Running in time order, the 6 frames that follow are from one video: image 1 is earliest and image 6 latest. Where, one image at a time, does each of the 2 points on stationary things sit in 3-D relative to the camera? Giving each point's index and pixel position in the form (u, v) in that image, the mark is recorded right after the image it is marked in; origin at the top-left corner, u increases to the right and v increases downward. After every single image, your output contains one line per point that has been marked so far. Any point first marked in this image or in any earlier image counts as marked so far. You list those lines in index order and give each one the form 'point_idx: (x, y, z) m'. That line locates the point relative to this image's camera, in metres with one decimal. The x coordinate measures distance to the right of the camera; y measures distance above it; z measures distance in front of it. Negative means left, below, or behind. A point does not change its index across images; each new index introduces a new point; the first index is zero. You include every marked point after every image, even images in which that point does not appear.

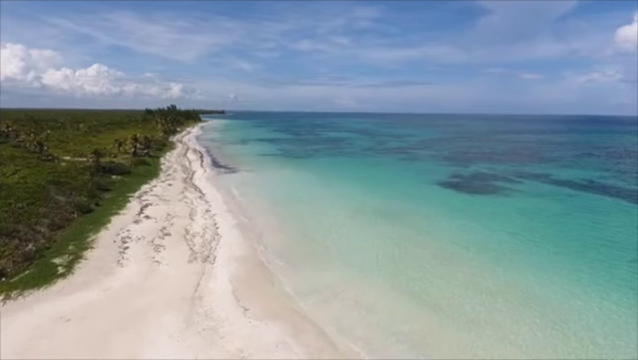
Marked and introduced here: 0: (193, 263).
0: (-5.2, -3.4, +17.8) m
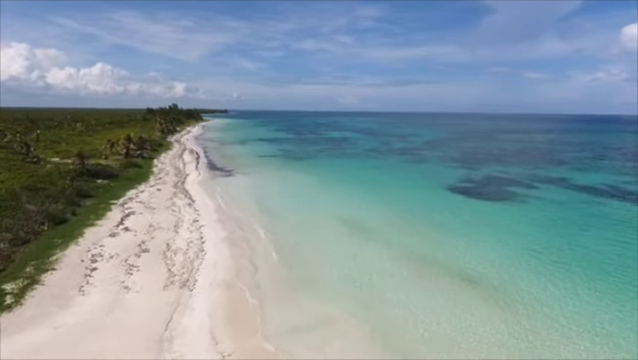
0: (-5.3, -3.8, +15.1) m
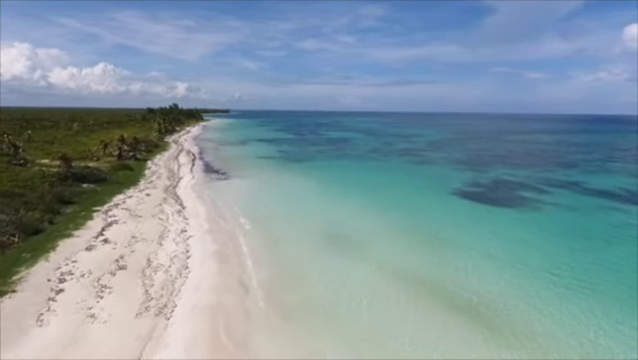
0: (-5.4, -4.2, +13.1) m
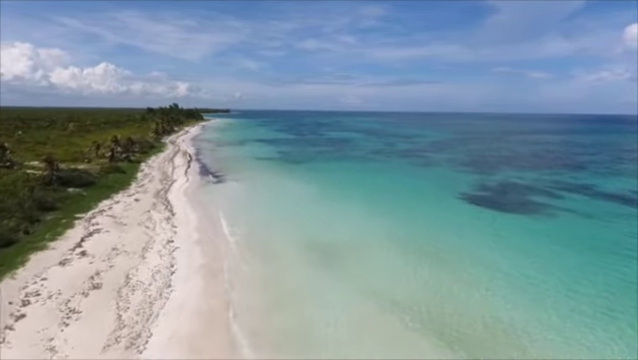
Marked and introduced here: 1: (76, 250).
0: (-5.5, -4.5, +11.3) m
1: (-10.6, -3.1, +18.9) m
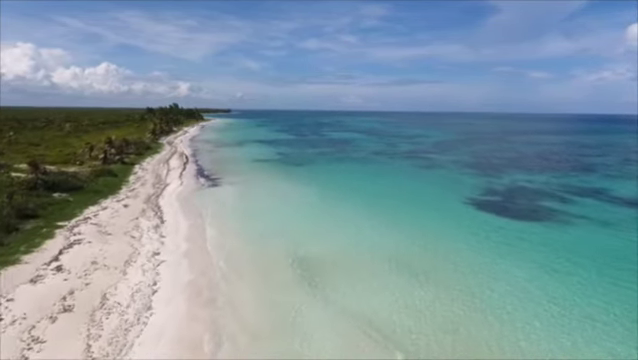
0: (-5.5, -4.8, +9.7) m
1: (-10.6, -3.4, +17.3) m
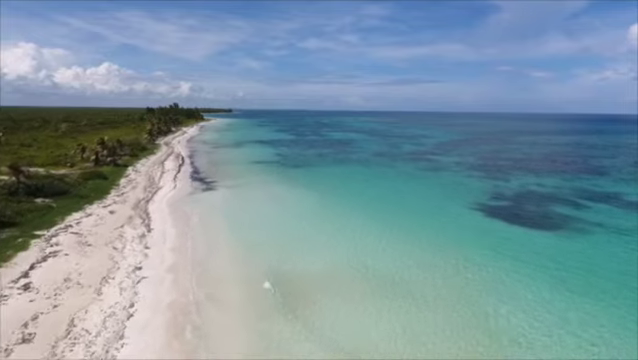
0: (-5.6, -5.1, +7.9) m
1: (-10.7, -3.6, +15.5) m
